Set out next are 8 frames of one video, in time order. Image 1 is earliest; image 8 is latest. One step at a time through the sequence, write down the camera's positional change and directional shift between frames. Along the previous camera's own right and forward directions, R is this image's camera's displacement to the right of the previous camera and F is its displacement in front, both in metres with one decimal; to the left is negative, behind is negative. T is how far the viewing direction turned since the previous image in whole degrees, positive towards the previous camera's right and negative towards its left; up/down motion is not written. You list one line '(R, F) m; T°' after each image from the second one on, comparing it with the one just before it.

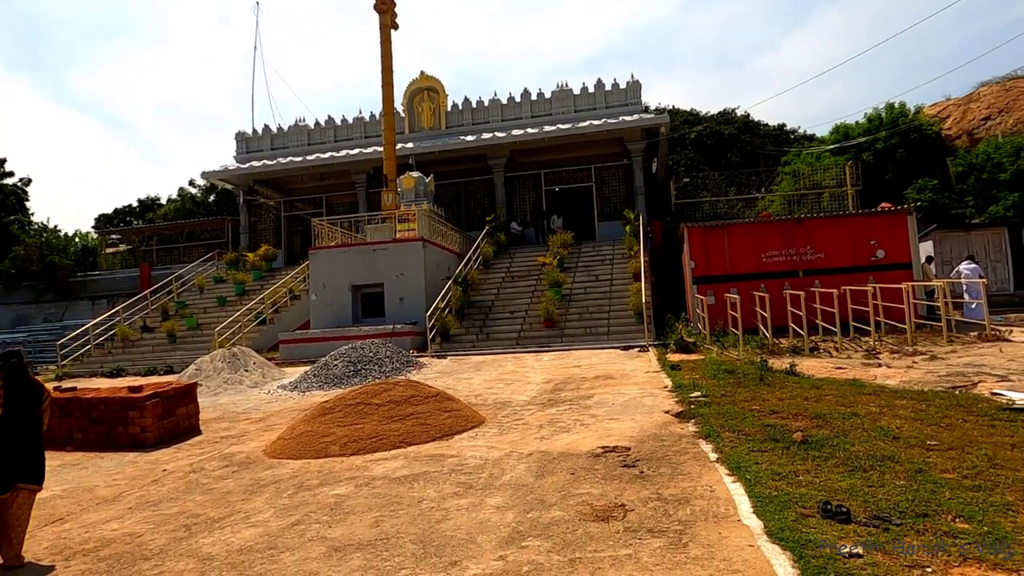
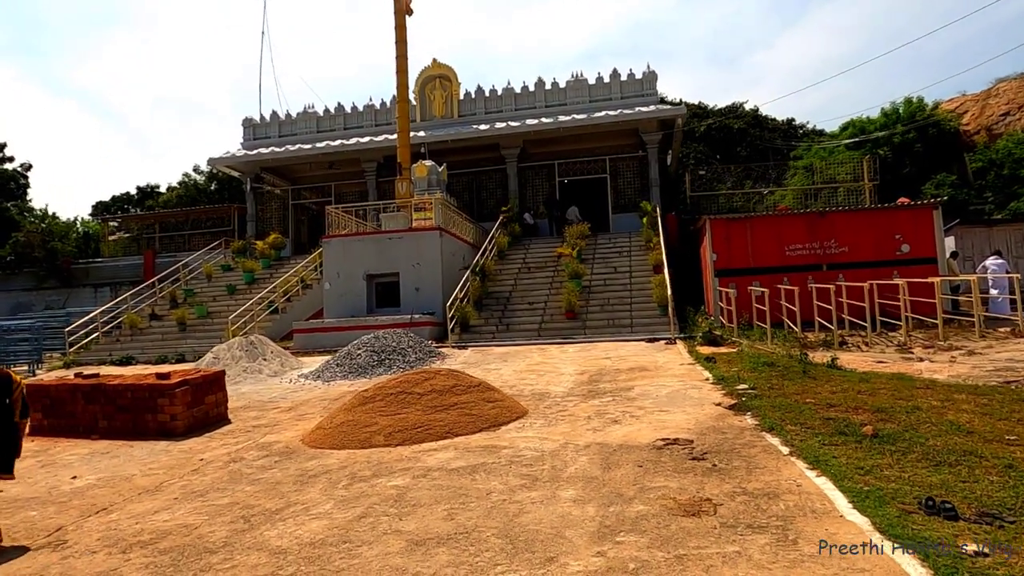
(-0.5, +0.2) m; +1°
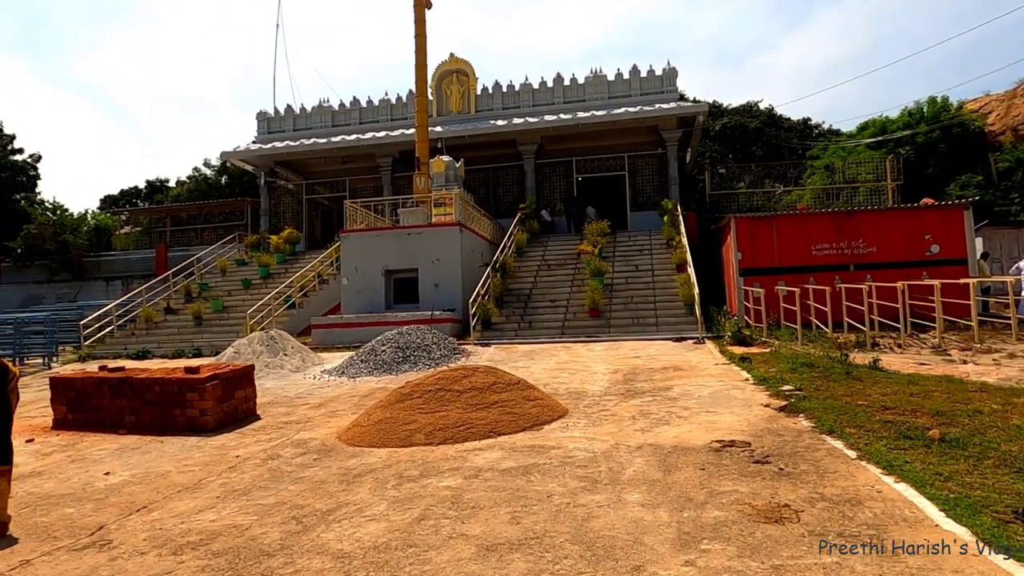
(-0.4, +0.2) m; 0°
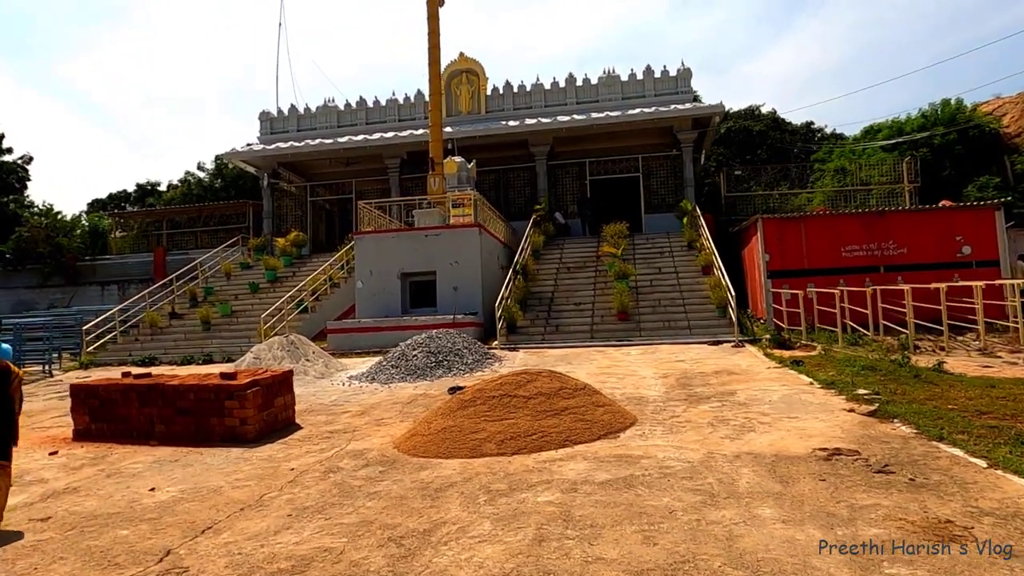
(-0.7, +0.4) m; +1°
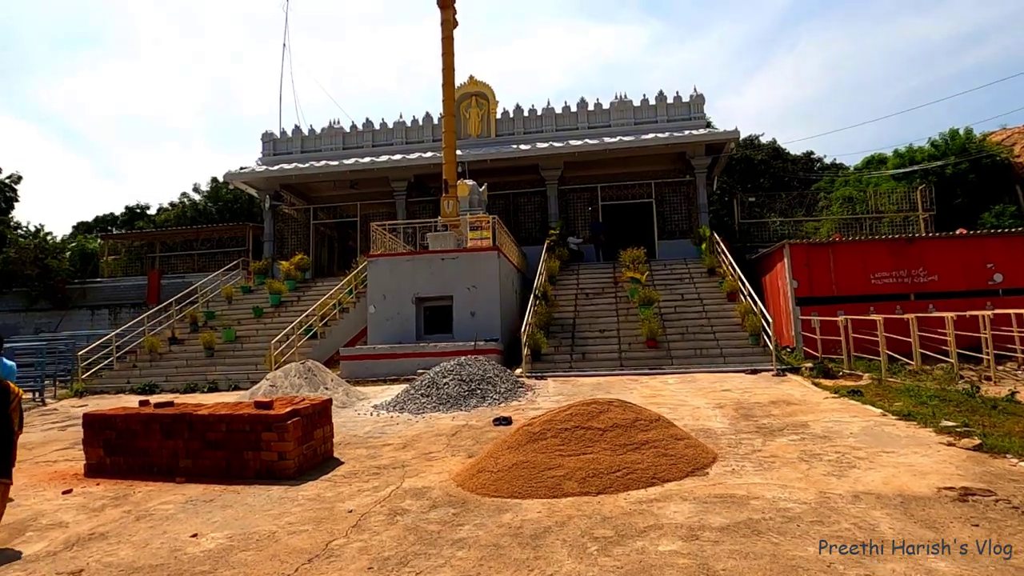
(-0.7, +0.5) m; +2°
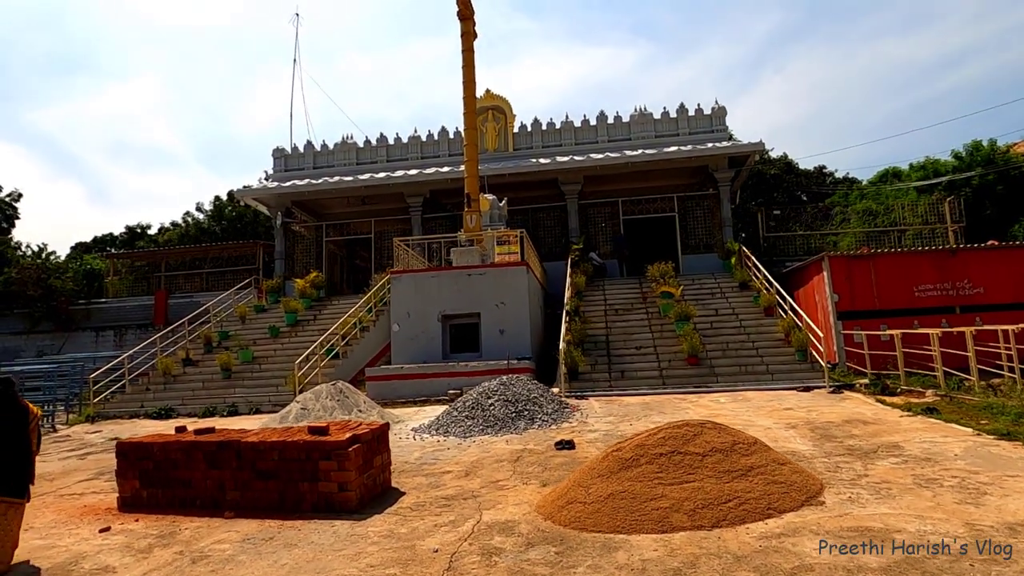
(-0.7, +0.5) m; +1°
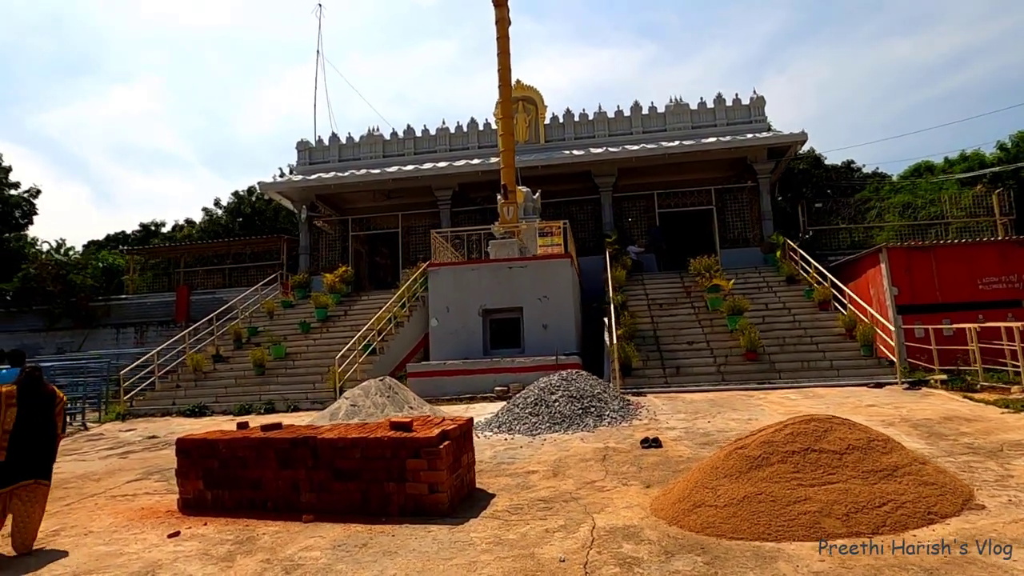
(-0.7, +0.5) m; 0°
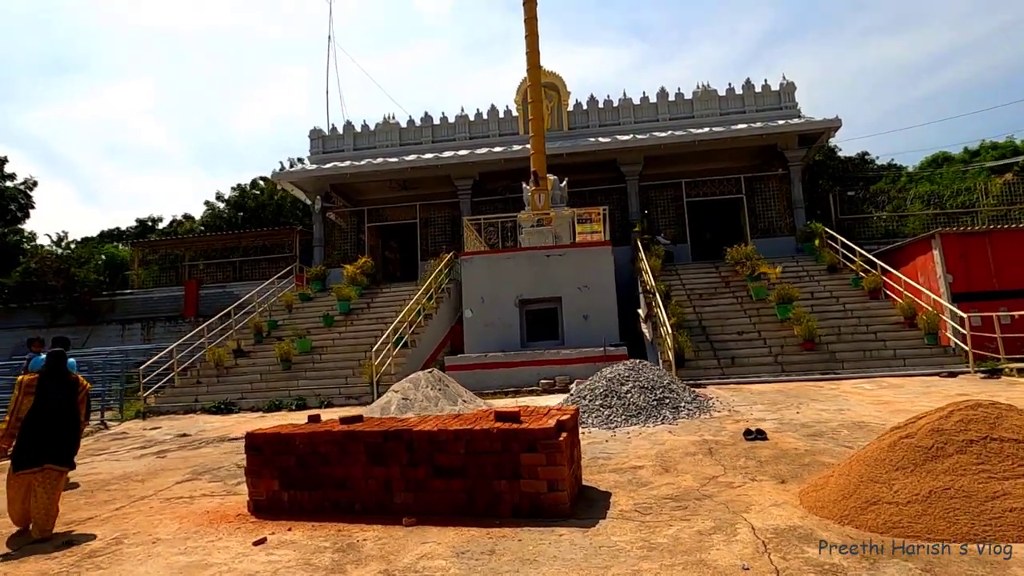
(-0.9, +0.5) m; +1°
